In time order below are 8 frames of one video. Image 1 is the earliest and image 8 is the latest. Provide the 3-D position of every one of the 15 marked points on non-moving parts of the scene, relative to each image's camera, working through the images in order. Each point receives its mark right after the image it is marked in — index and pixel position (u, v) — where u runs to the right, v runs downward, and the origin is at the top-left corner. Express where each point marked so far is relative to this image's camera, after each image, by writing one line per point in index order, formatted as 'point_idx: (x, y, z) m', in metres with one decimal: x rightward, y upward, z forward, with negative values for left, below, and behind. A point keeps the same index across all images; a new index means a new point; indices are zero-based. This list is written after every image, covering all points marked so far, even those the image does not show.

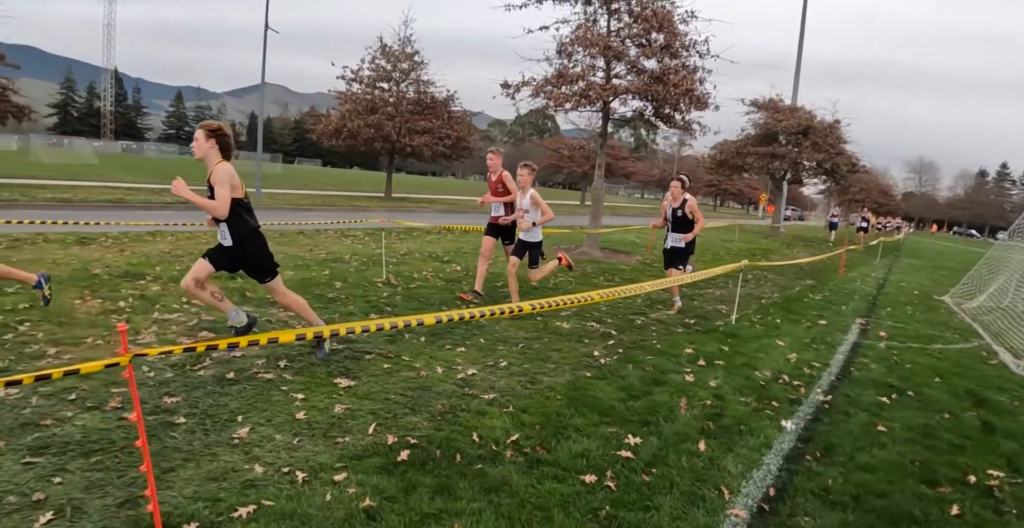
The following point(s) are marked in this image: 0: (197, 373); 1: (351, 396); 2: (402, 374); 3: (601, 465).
0: (-2.3, -0.8, +4.5) m
1: (-1.0, -0.9, +4.1) m
2: (-0.8, -0.8, +4.5) m
3: (+0.5, -1.1, +3.3) m
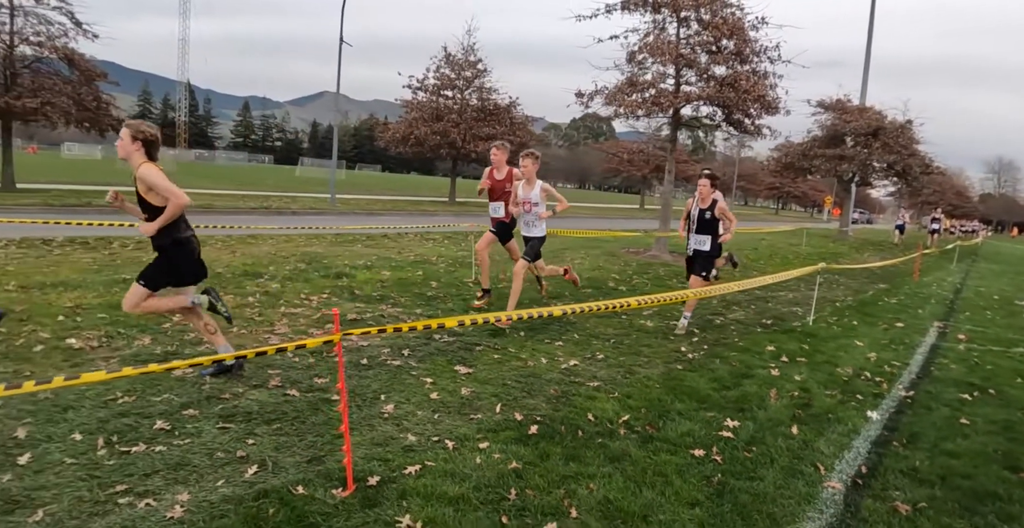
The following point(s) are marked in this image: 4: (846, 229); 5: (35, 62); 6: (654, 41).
0: (-1.5, -0.8, +5.1) m
1: (-0.3, -0.9, +4.7) m
2: (0.0, -0.9, +5.0) m
3: (+1.2, -1.1, +3.7) m
4: (+11.2, +1.1, +19.9) m
5: (-15.7, +6.7, +19.7) m
6: (+3.0, +4.7, +12.3) m
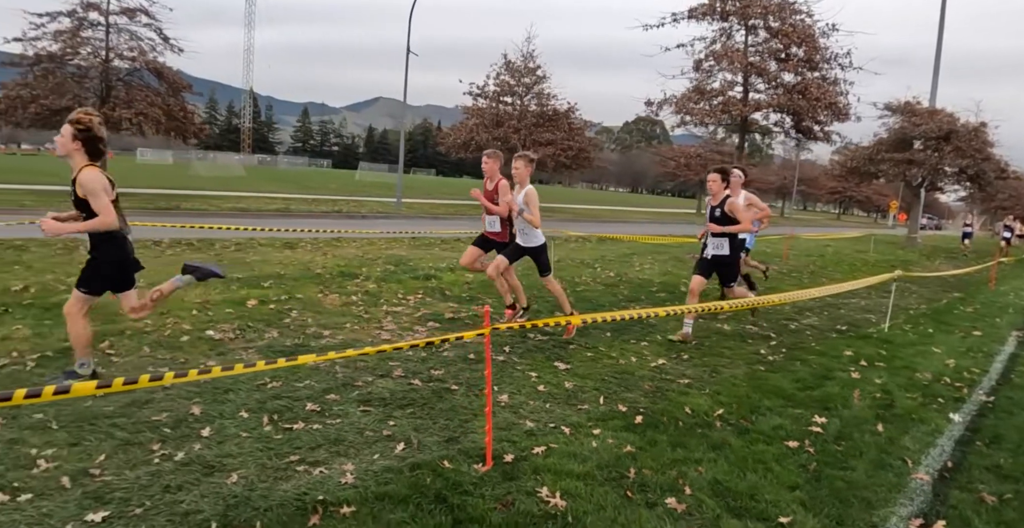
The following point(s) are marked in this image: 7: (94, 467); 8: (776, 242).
0: (-0.6, -0.8, +5.7) m
1: (+0.5, -1.0, +5.1) m
2: (+0.9, -0.9, +5.5) m
3: (+1.9, -1.2, +4.1) m
4: (+13.1, +0.9, +19.5) m
5: (-13.6, +6.8, +21.3) m
6: (+4.5, +4.6, +12.6) m
7: (-2.6, -1.2, +3.7) m
8: (+7.3, +0.6, +16.3) m
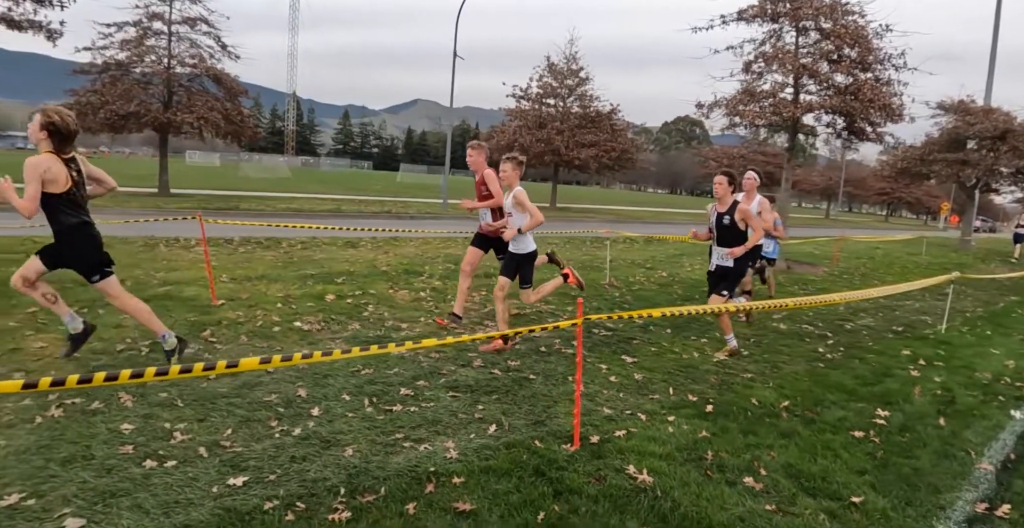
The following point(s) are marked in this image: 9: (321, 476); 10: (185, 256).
0: (+0.1, -0.8, +6.0) m
1: (+1.2, -1.0, +5.4) m
2: (+1.5, -0.9, +5.8) m
3: (+2.5, -1.2, +4.3) m
4: (+14.5, +0.8, +19.1) m
5: (-12.0, +6.9, +22.4) m
6: (+5.6, +4.5, +12.6) m
7: (-2.0, -1.2, +4.2) m
8: (+8.5, +0.5, +16.3) m
9: (-1.2, -1.3, +3.7) m
10: (-5.7, +0.1, +10.5) m
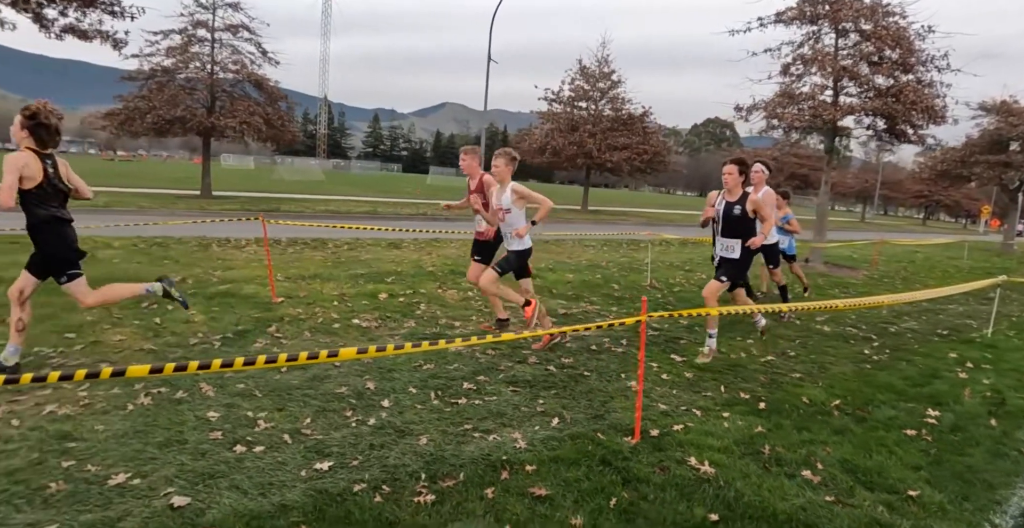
0: (+0.6, -0.8, +6.3) m
1: (+1.7, -1.0, +5.6) m
2: (+2.0, -0.9, +5.9) m
3: (+3.0, -1.2, +4.4) m
4: (+15.6, +0.7, +18.7) m
5: (-10.8, +6.9, +23.1) m
6: (+6.4, +4.5, +12.7) m
7: (-1.6, -1.2, +4.5) m
8: (+9.5, +0.4, +16.2) m
9: (-0.7, -1.3, +3.9) m
10: (-4.9, +0.1, +11.0) m
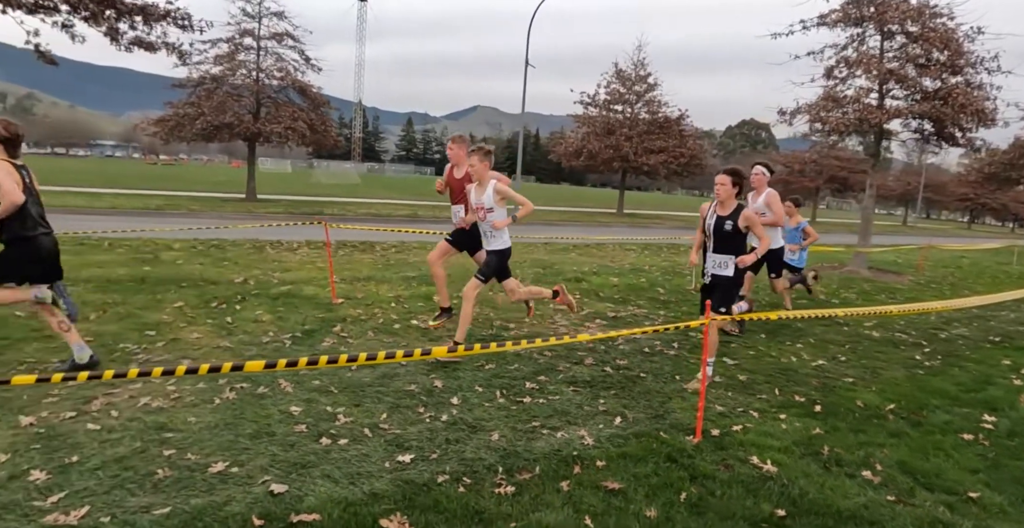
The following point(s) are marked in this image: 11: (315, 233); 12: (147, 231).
0: (+1.2, -0.9, +6.5) m
1: (+2.2, -1.1, +5.8) m
2: (+2.6, -1.0, +6.1) m
3: (+3.5, -1.3, +4.5) m
4: (+16.7, +0.5, +18.2) m
5: (-9.4, +6.9, +23.8) m
6: (+7.3, +4.4, +12.6) m
7: (-1.0, -1.3, +4.8) m
8: (+10.5, +0.3, +16.0) m
9: (-0.2, -1.4, +4.2) m
10: (-4.1, +0.1, +11.4) m
11: (-5.4, +0.8, +16.2) m
12: (-8.6, +0.8, +14.1) m
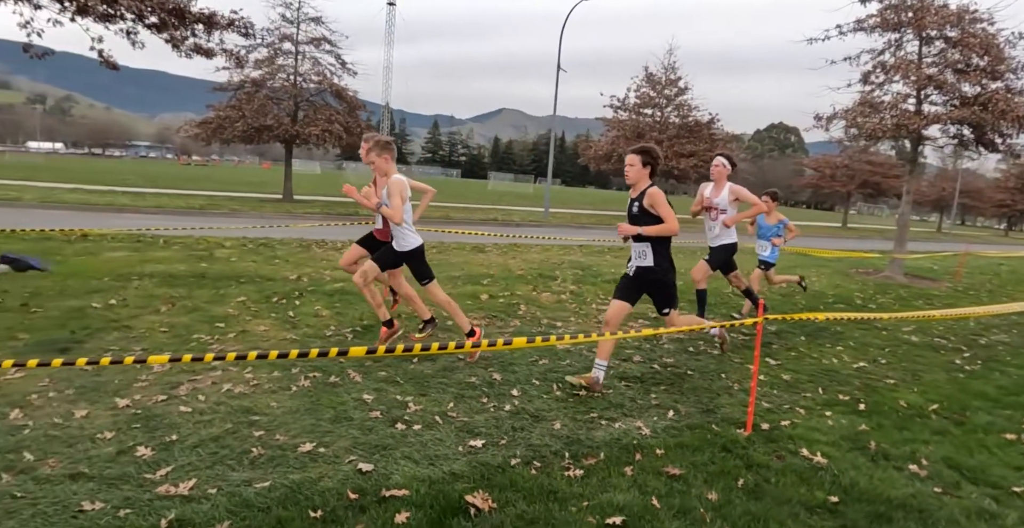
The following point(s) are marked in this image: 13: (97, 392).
0: (+1.7, -0.9, +6.8) m
1: (+2.8, -1.1, +6.0) m
2: (+3.2, -1.1, +6.3) m
3: (+4.0, -1.3, +4.7) m
4: (+17.7, +0.3, +18.0) m
5: (-8.1, +6.9, +24.5) m
6: (+8.1, +4.2, +12.7) m
7: (-0.5, -1.3, +5.2) m
8: (+11.4, +0.1, +15.9) m
9: (+0.2, -1.4, +4.5) m
10: (-3.4, +0.1, +11.9) m
11: (-4.4, +0.9, +16.7) m
12: (-7.7, +0.8, +14.7) m
13: (-4.0, -1.2, +5.8) m
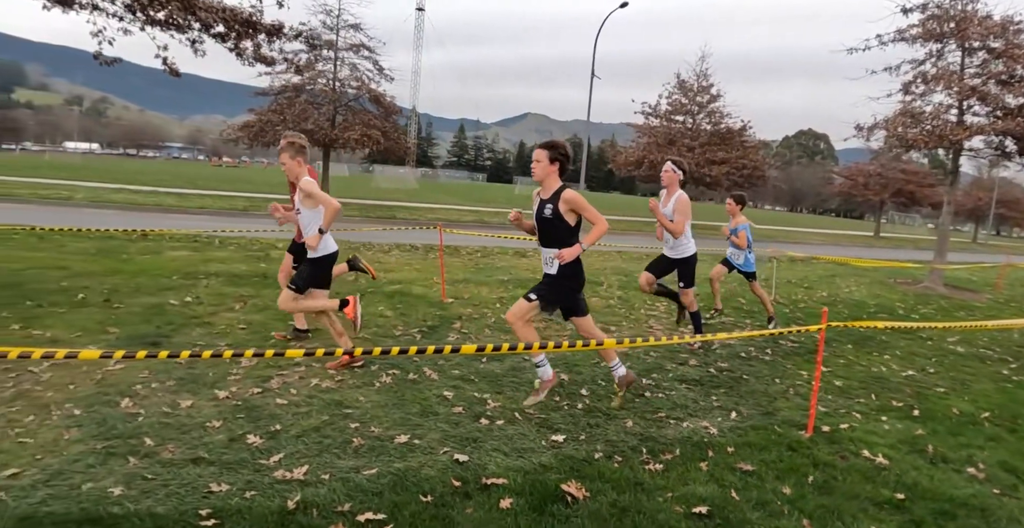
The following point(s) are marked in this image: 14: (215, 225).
0: (+2.5, -1.0, +7.1) m
1: (+3.5, -1.2, +6.3) m
2: (+3.9, -1.2, +6.6) m
3: (+4.6, -1.5, +5.0) m
4: (+18.8, -0.1, +17.8) m
5: (-6.7, +6.9, +25.1) m
6: (+9.1, +4.0, +12.8) m
7: (+0.1, -1.3, +5.6) m
8: (+12.4, -0.1, +16.0) m
9: (+0.9, -1.4, +4.9) m
10: (-2.5, +0.1, +12.4) m
11: (-3.4, +0.8, +17.2) m
12: (-6.7, +0.8, +15.3) m
13: (-3.3, -1.3, +6.3) m
14: (-9.0, +1.2, +18.1) m
